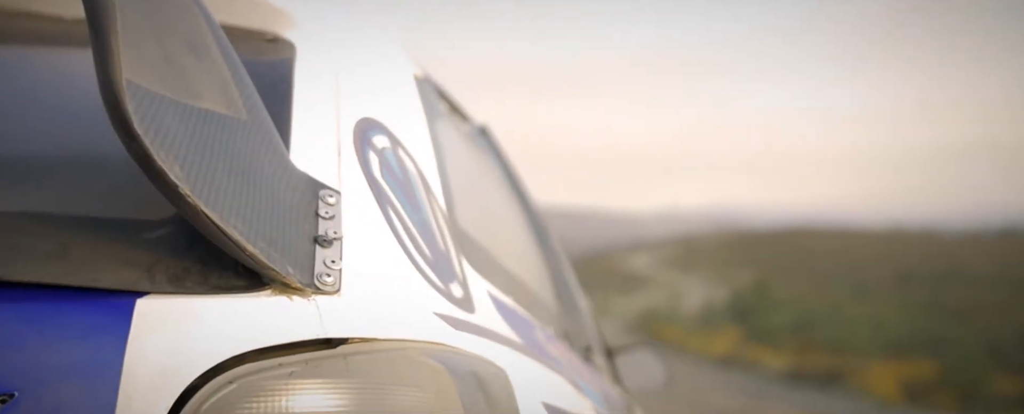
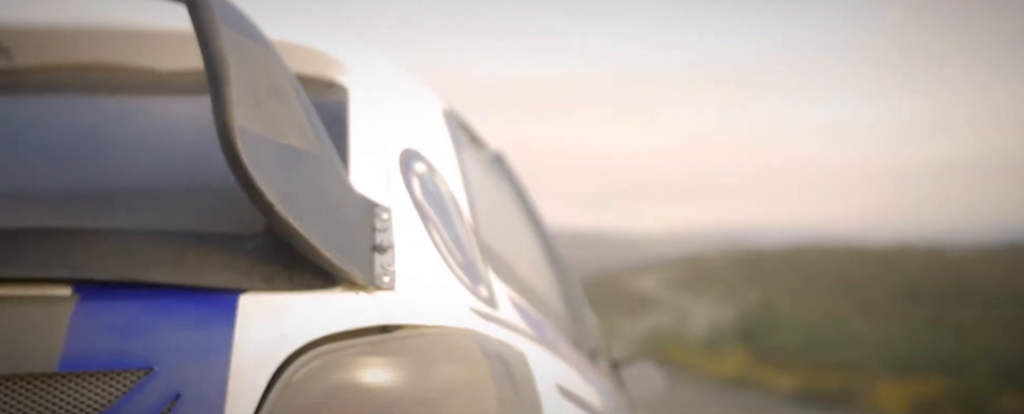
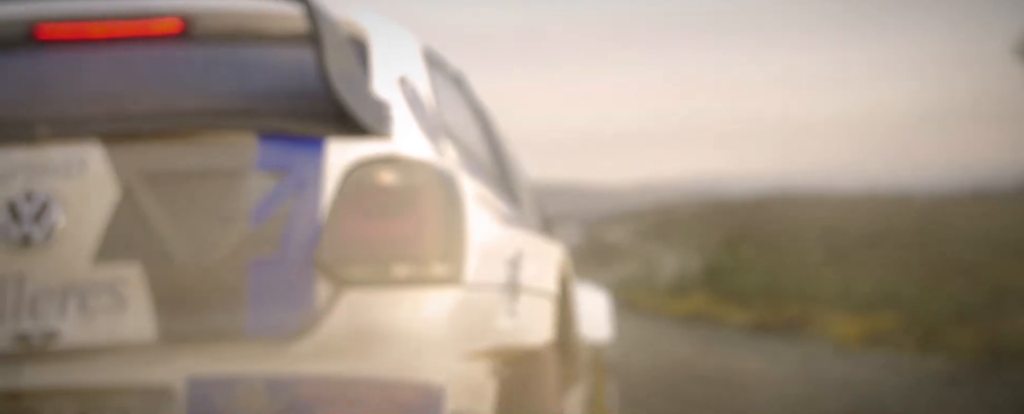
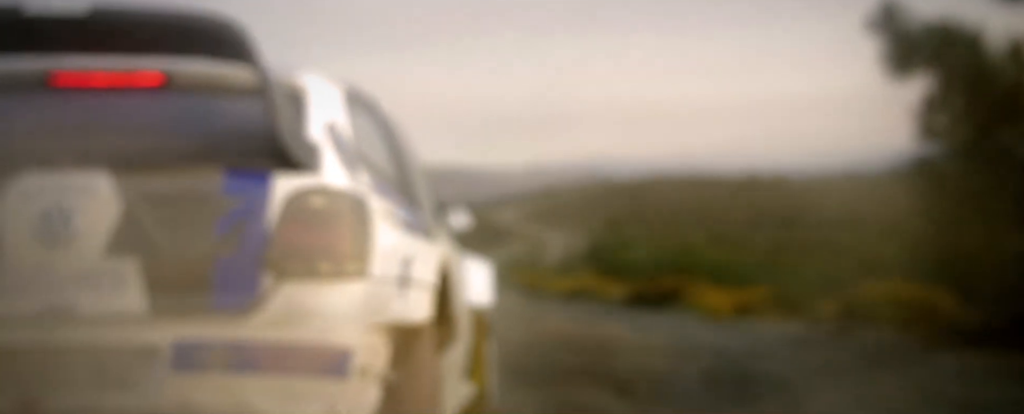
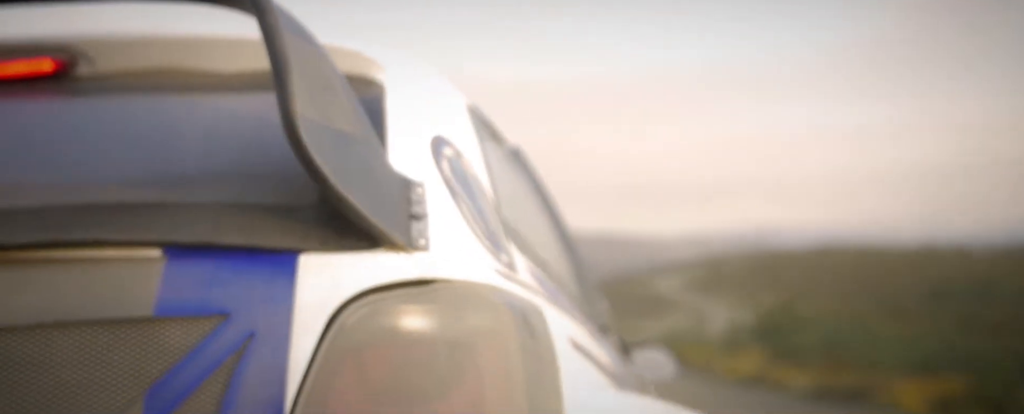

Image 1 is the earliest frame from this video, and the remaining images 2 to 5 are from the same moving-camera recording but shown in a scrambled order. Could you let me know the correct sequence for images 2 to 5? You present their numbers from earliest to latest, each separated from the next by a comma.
2, 5, 3, 4
